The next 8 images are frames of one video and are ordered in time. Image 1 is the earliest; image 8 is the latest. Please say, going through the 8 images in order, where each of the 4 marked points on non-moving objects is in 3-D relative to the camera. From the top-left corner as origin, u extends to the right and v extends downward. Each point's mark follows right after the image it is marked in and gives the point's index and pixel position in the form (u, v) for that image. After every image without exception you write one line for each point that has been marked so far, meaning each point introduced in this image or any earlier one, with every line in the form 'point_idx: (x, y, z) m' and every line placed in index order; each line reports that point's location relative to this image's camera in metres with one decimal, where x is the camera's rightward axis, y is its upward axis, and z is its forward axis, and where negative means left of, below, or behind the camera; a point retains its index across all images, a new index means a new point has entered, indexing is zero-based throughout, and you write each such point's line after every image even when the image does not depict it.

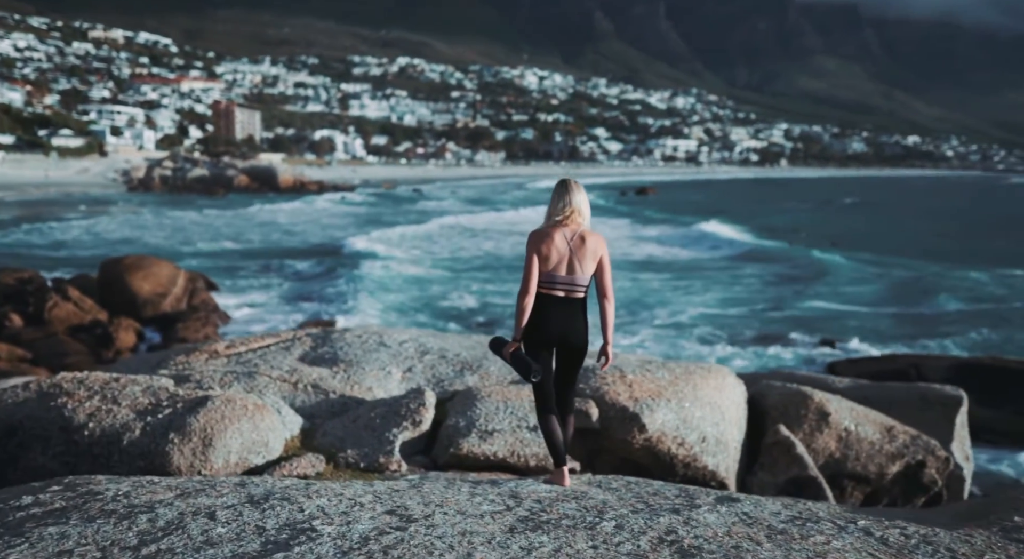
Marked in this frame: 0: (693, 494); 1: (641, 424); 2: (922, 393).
0: (+0.7, -0.8, +3.4) m
1: (+0.8, -0.9, +5.3) m
2: (+3.9, -1.1, +8.1) m
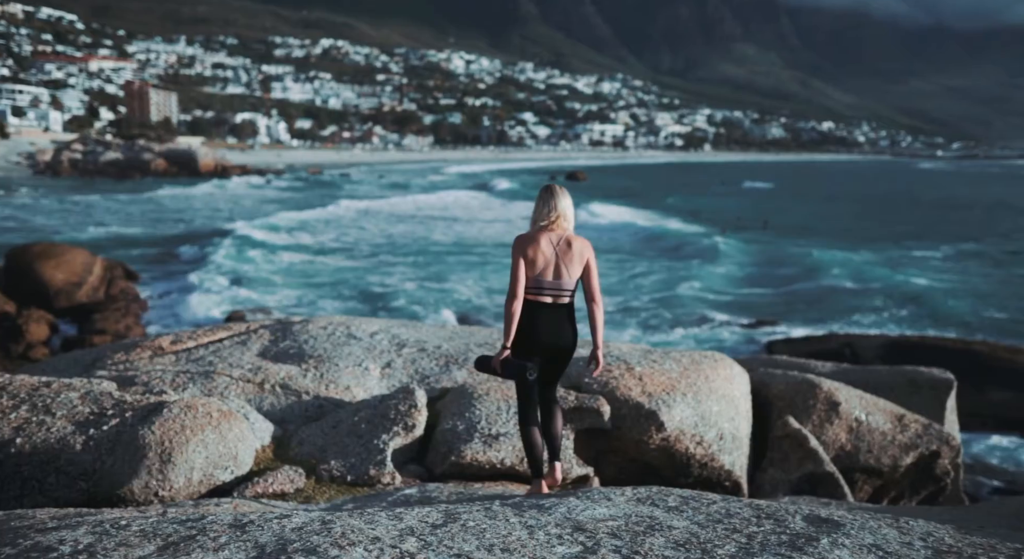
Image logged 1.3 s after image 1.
0: (+0.9, -0.8, +2.9) m
1: (+0.8, -0.8, +4.7) m
2: (+3.6, -0.9, +7.8) m
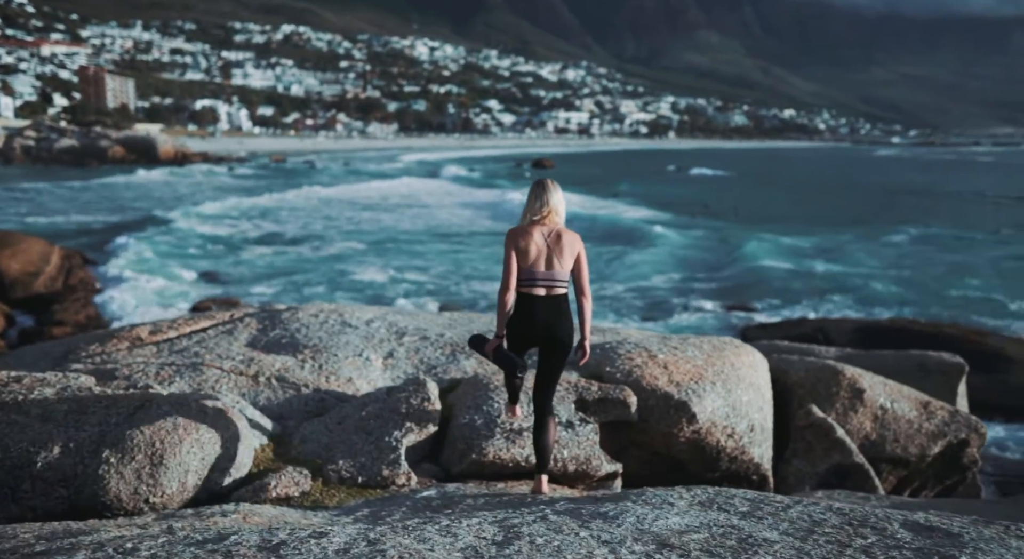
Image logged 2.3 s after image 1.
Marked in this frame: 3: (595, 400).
0: (+1.0, -0.7, +2.6) m
1: (+0.9, -0.7, +4.4) m
2: (+3.6, -0.7, +7.6) m
3: (+0.4, -0.6, +4.4) m
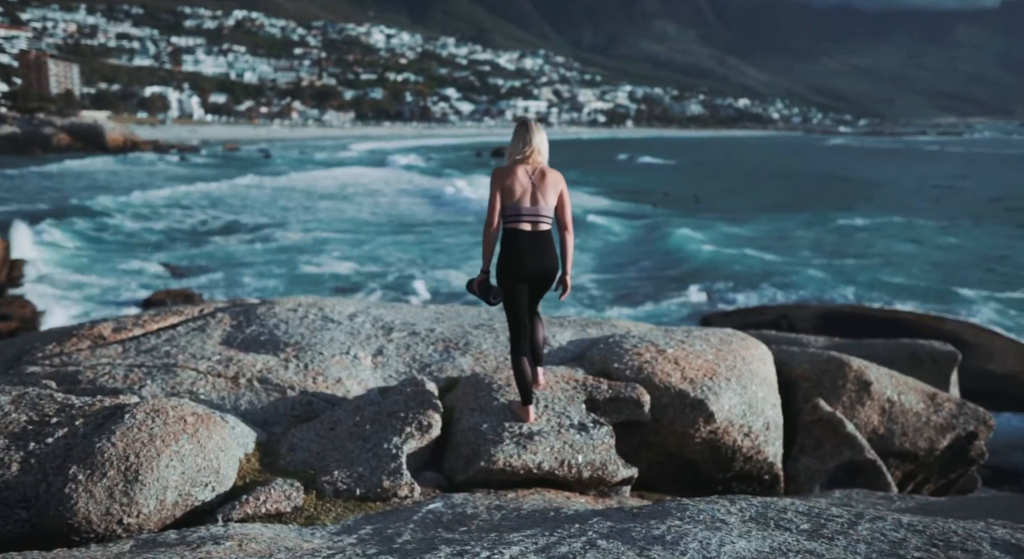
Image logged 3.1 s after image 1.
0: (+1.2, -0.7, +2.3) m
1: (+0.9, -0.6, +4.1) m
2: (+3.5, -0.6, +7.5) m
3: (+0.4, -0.6, +4.1) m
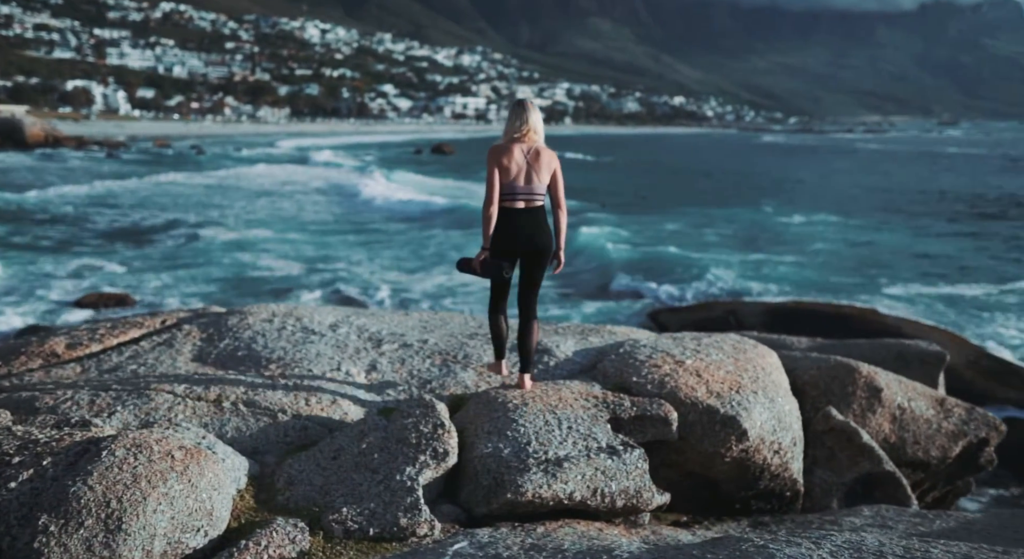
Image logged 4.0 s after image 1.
0: (+1.4, -0.7, +2.0) m
1: (+1.0, -0.6, +3.9) m
2: (+3.3, -0.6, +7.4) m
3: (+0.5, -0.6, +3.7) m
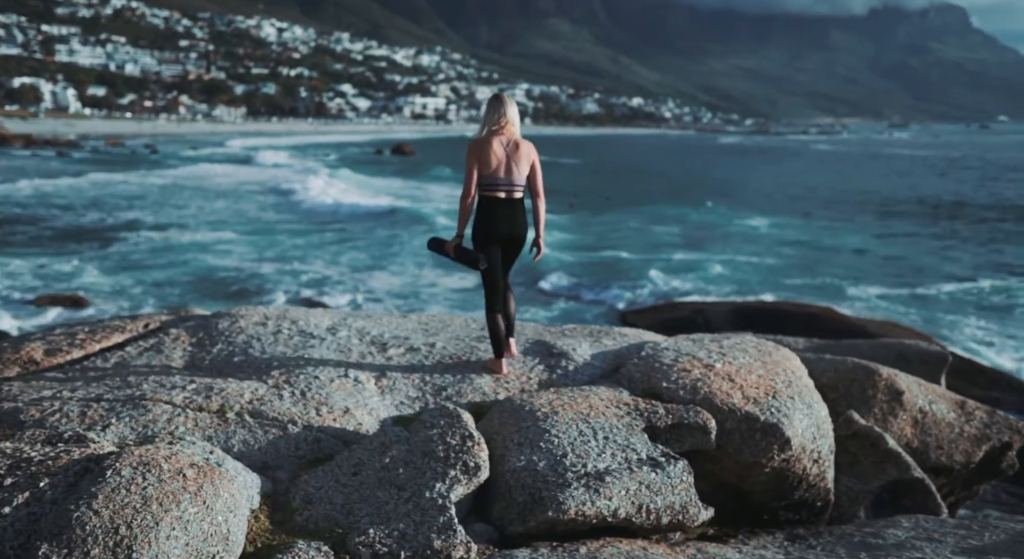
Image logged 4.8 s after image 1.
0: (+1.6, -0.7, +1.9) m
1: (+1.1, -0.6, +3.7) m
2: (+3.3, -0.6, +7.3) m
3: (+0.6, -0.6, +3.5) m
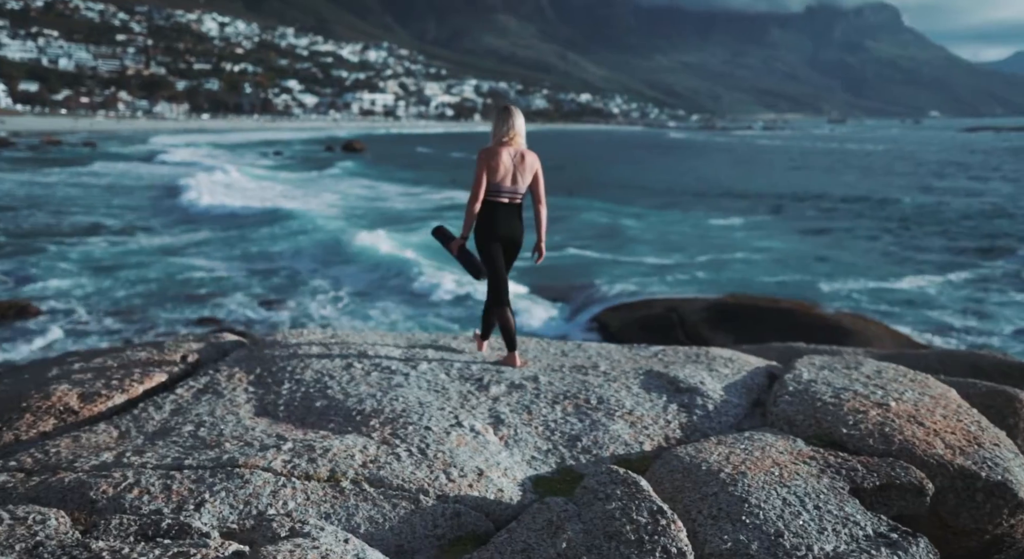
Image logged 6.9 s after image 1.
0: (+2.3, -0.8, +1.4) m
1: (+1.7, -0.7, +3.1) m
2: (+3.7, -0.7, +6.9) m
3: (+1.2, -0.7, +3.0) m
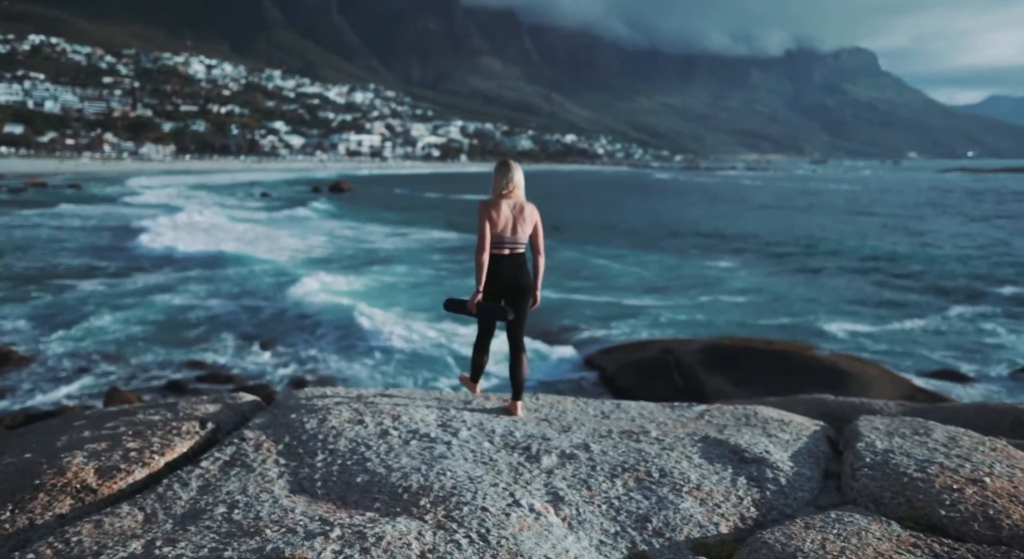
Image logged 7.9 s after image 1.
0: (+2.5, -1.0, +1.1) m
1: (+1.9, -1.0, +2.9) m
2: (+3.8, -1.1, +6.6) m
3: (+1.5, -0.9, +2.7) m
